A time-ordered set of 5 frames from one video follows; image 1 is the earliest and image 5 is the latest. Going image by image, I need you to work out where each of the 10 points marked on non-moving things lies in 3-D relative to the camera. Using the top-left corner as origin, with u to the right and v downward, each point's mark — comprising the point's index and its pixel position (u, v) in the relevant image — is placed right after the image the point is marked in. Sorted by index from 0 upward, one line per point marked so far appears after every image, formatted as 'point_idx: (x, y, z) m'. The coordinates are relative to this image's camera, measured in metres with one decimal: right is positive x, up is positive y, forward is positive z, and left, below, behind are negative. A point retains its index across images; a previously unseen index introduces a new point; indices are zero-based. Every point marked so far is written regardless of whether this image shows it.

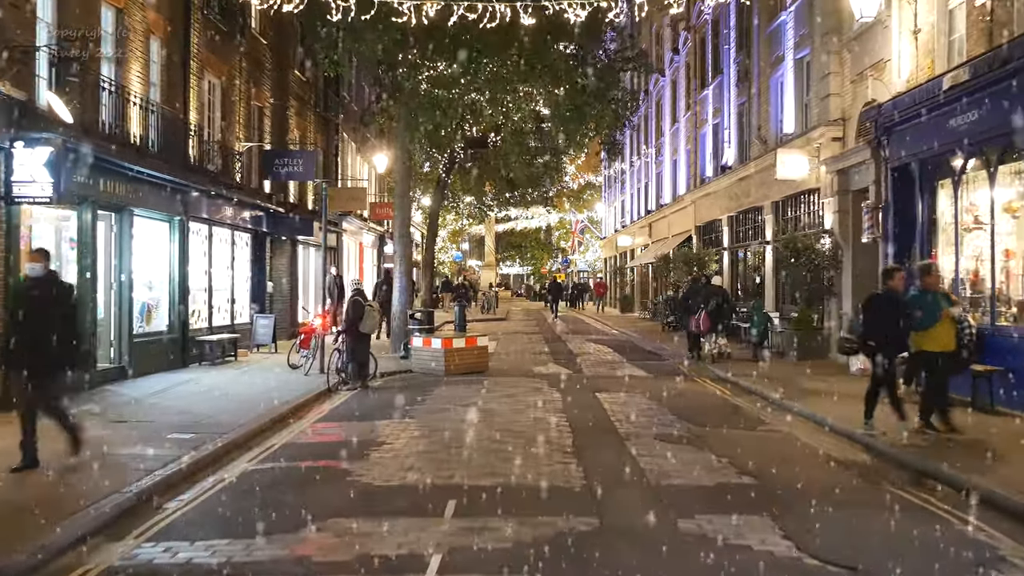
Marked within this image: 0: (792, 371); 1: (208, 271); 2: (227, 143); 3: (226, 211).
0: (+4.6, -1.4, +16.6) m
1: (-5.4, +0.3, +18.0) m
2: (-5.4, +2.7, +19.0) m
3: (-5.3, +1.4, +18.6) m
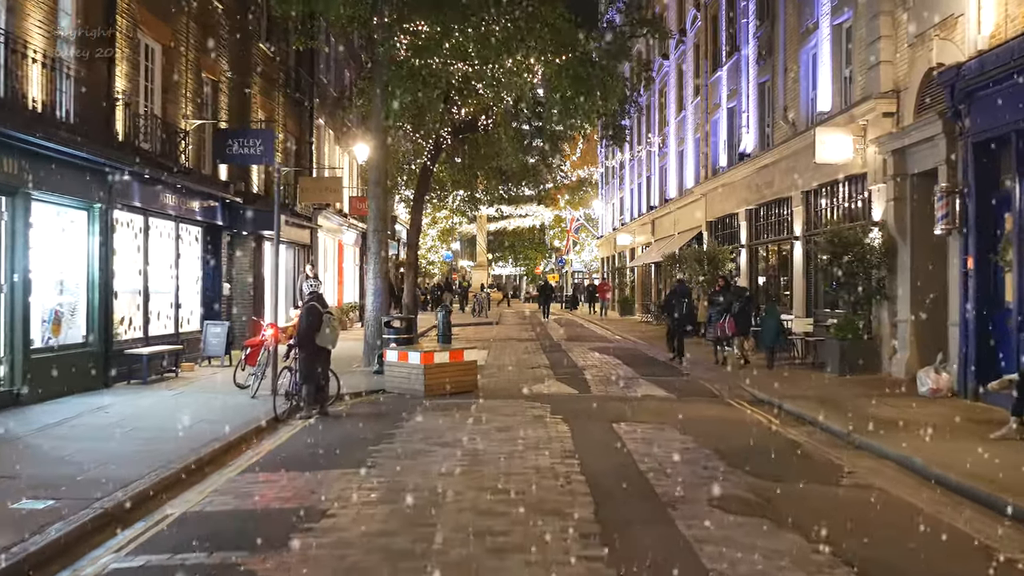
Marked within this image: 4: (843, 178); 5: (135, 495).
0: (+4.5, -1.4, +13.8) m
1: (-5.5, +0.3, +15.1) m
2: (-5.5, +2.7, +16.1) m
3: (-5.4, +1.4, +15.7) m
4: (+5.7, +1.9, +17.4) m
5: (-2.7, -1.5, +7.1) m
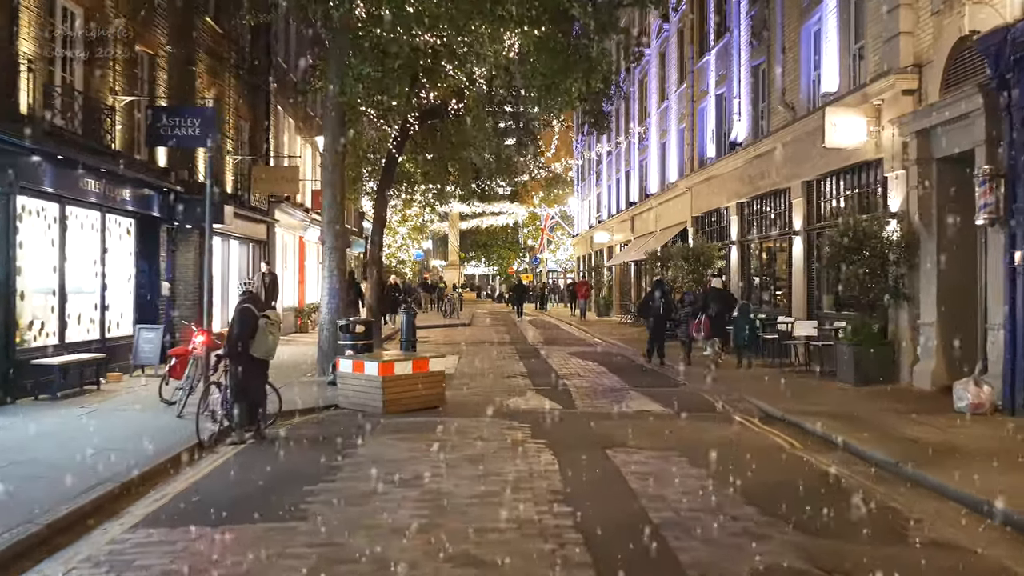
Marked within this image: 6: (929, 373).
0: (+4.2, -1.4, +12.0) m
1: (-5.9, +0.3, +13.1) m
2: (-5.9, +2.7, +14.1) m
3: (-5.8, +1.4, +13.7) m
4: (+5.3, +1.9, +15.7) m
5: (-2.8, -1.4, +5.1) m
6: (+5.3, -1.1, +12.9) m
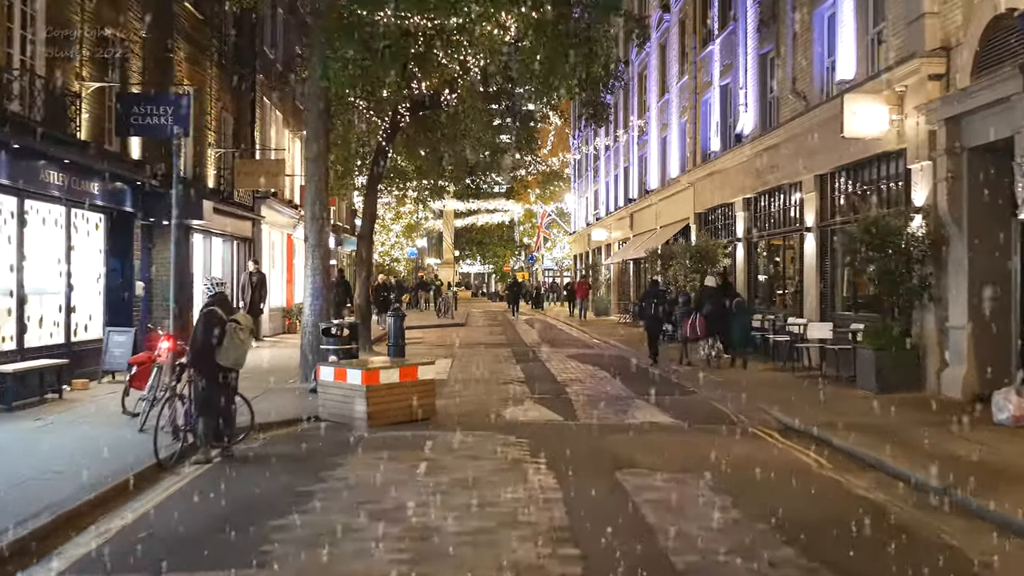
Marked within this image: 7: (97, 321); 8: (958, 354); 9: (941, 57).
0: (+4.2, -1.4, +11.1) m
1: (-5.9, +0.3, +12.1) m
2: (-5.9, +2.7, +13.0) m
3: (-5.8, +1.4, +12.7) m
4: (+5.3, +1.9, +14.7) m
5: (-2.8, -1.5, +4.1) m
6: (+5.3, -1.1, +11.9) m
7: (-6.1, -0.5, +14.8) m
8: (+5.3, -0.8, +12.0) m
9: (+5.4, +2.9, +12.6) m
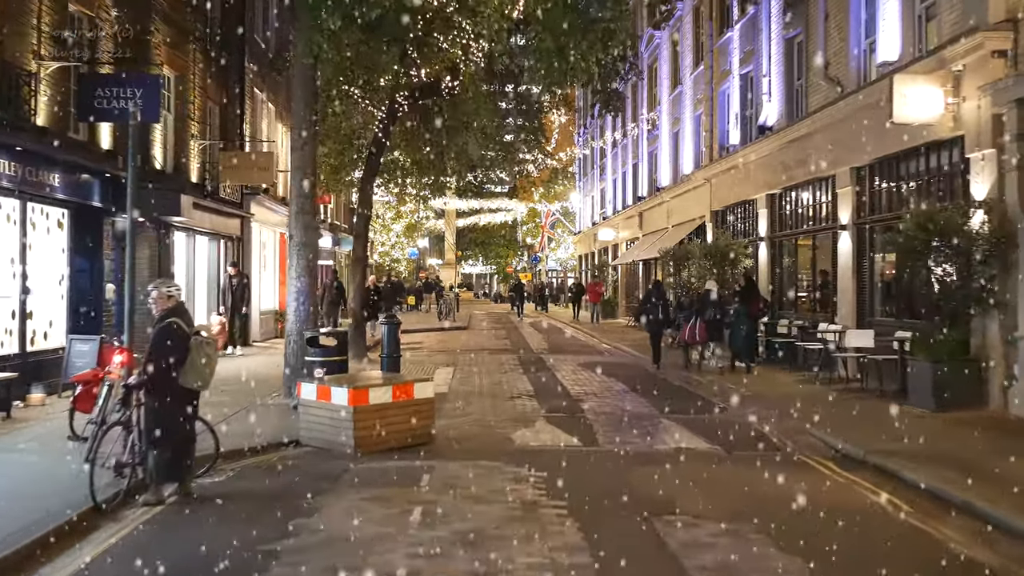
0: (+4.3, -1.4, +9.6) m
1: (-5.8, +0.2, +10.6) m
2: (-5.8, +2.7, +11.6) m
3: (-5.7, +1.4, +11.2) m
4: (+5.4, +1.9, +13.3) m
5: (-2.7, -1.5, +2.7) m
6: (+5.4, -1.1, +10.5) m
7: (-6.0, -0.5, +13.3) m
8: (+5.4, -0.8, +10.5) m
9: (+5.5, +2.9, +11.1) m
